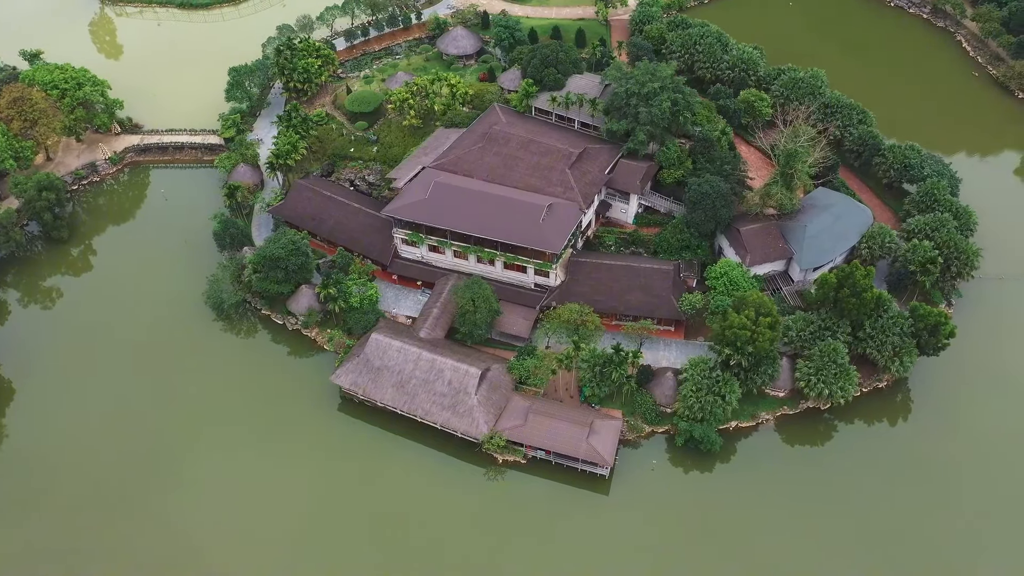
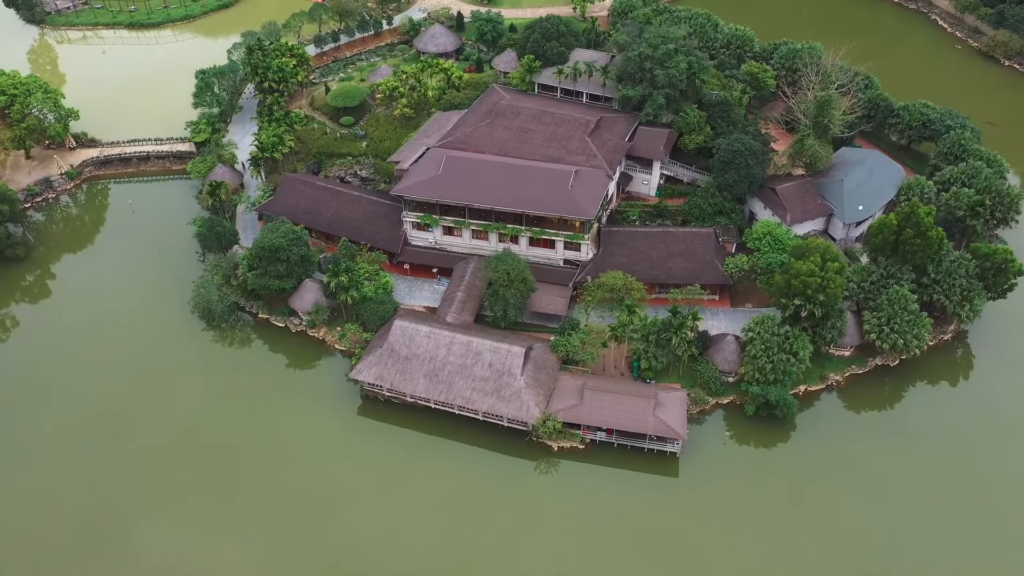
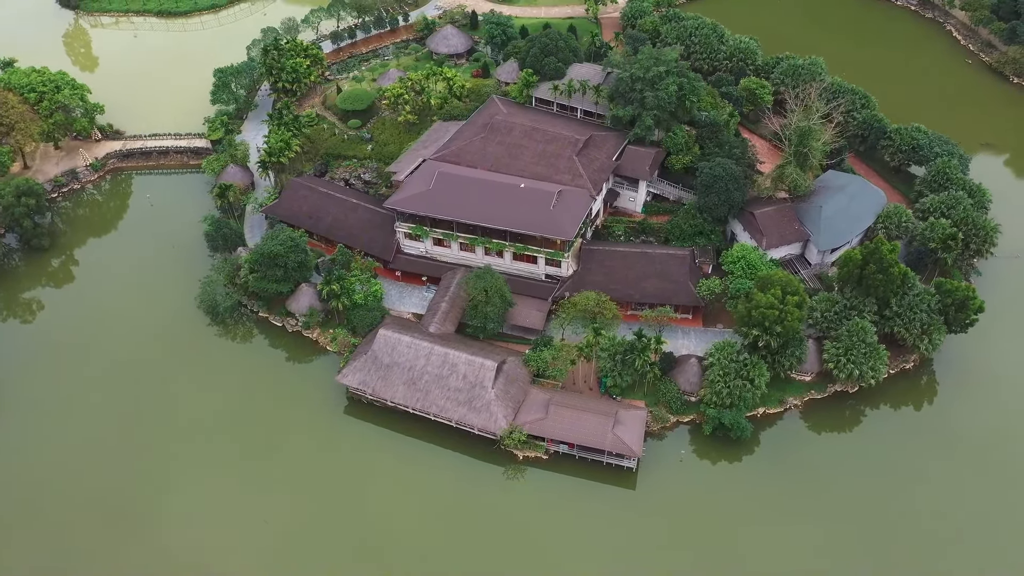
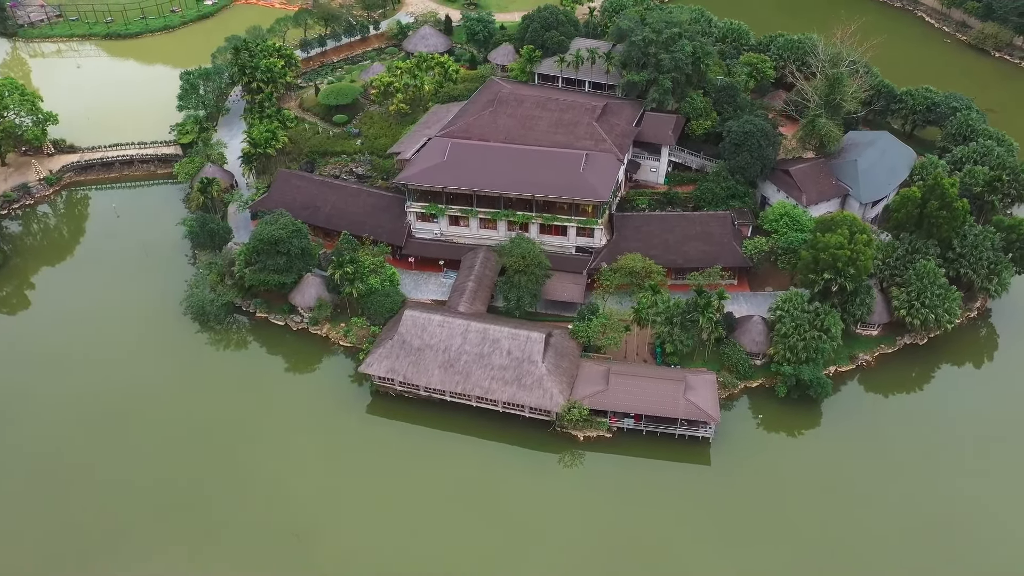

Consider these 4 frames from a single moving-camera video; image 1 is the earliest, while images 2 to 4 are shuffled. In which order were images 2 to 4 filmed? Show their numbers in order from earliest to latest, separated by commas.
3, 2, 4
